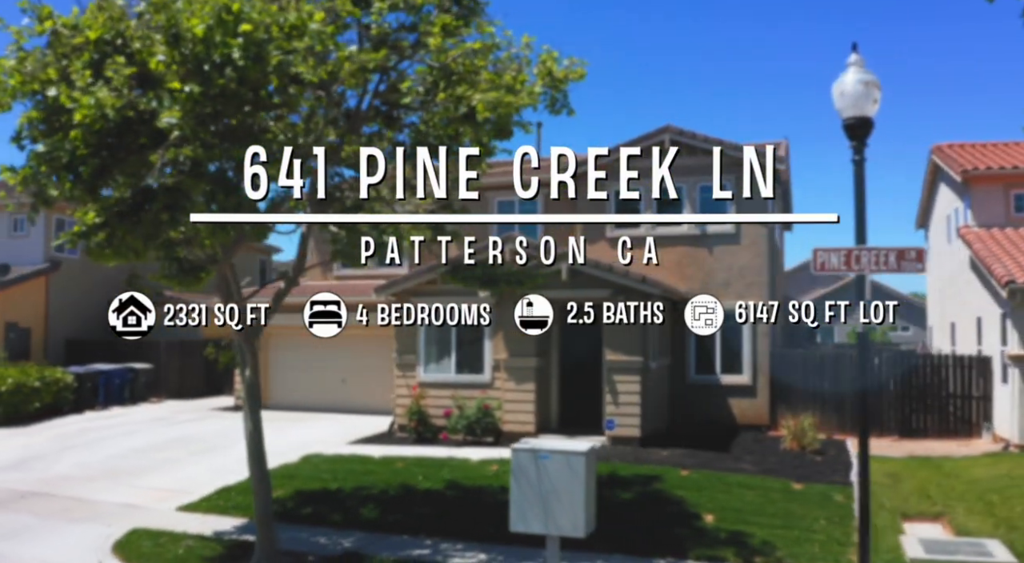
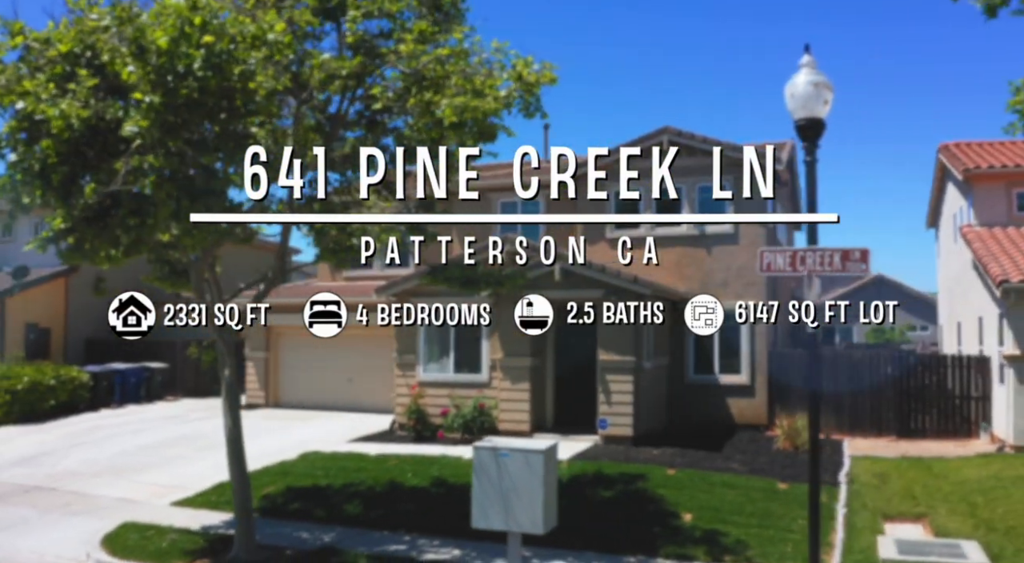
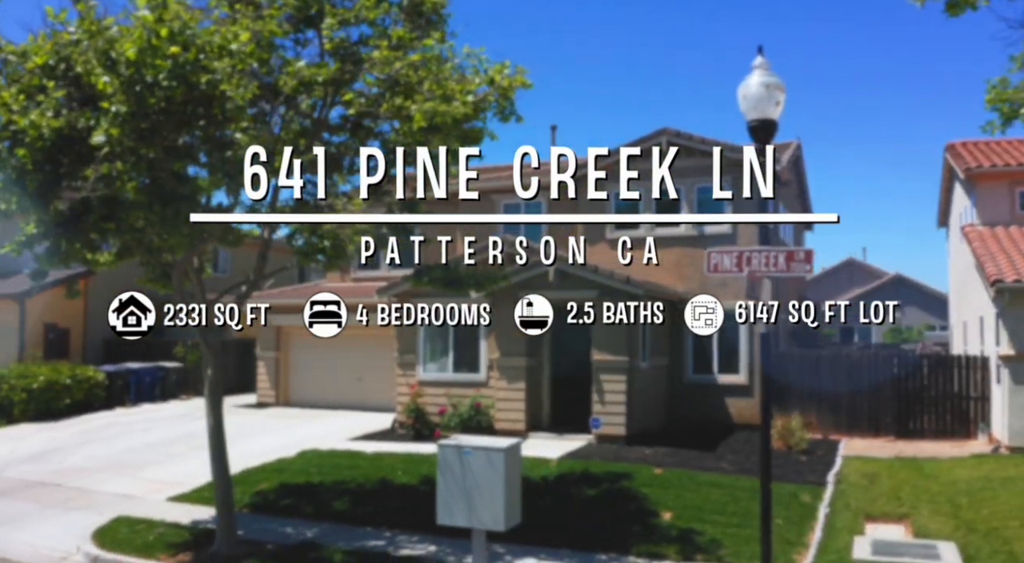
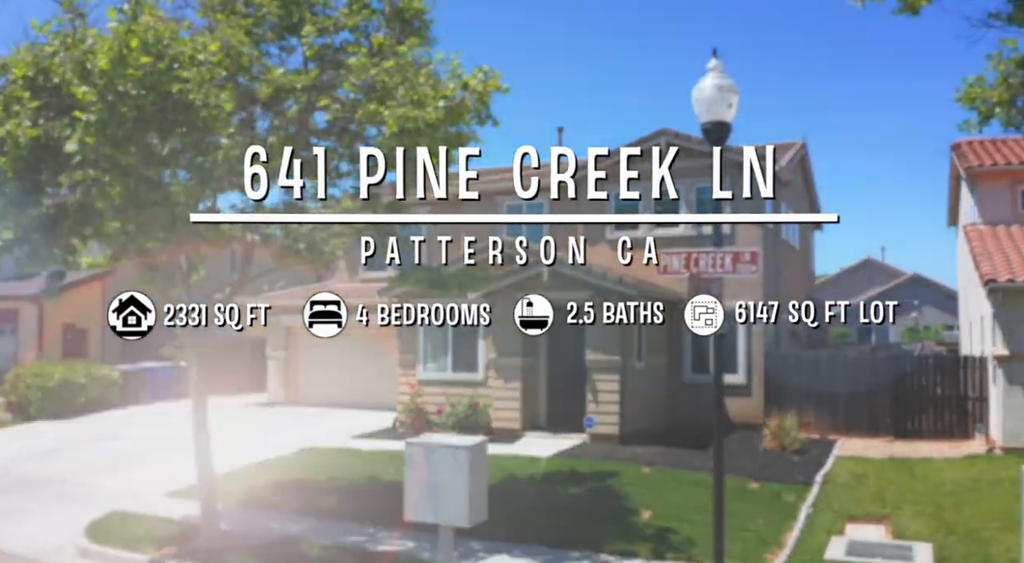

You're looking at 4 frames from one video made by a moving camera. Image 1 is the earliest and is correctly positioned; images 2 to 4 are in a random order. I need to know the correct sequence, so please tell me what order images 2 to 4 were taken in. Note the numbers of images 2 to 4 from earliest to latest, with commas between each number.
2, 3, 4
